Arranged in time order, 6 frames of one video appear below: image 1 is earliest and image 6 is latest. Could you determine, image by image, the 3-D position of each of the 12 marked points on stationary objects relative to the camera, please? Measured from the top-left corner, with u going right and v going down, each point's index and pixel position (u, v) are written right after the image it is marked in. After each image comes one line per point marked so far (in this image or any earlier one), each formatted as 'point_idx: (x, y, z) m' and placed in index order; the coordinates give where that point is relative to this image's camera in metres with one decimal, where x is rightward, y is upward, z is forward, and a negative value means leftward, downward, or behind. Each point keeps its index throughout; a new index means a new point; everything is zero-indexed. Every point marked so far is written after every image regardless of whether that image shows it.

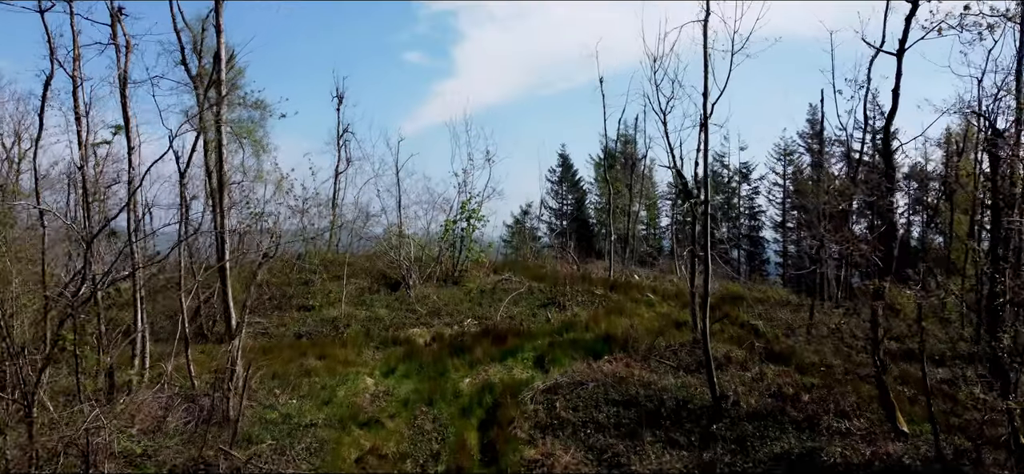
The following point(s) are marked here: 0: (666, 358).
0: (+2.0, -1.5, +7.8) m
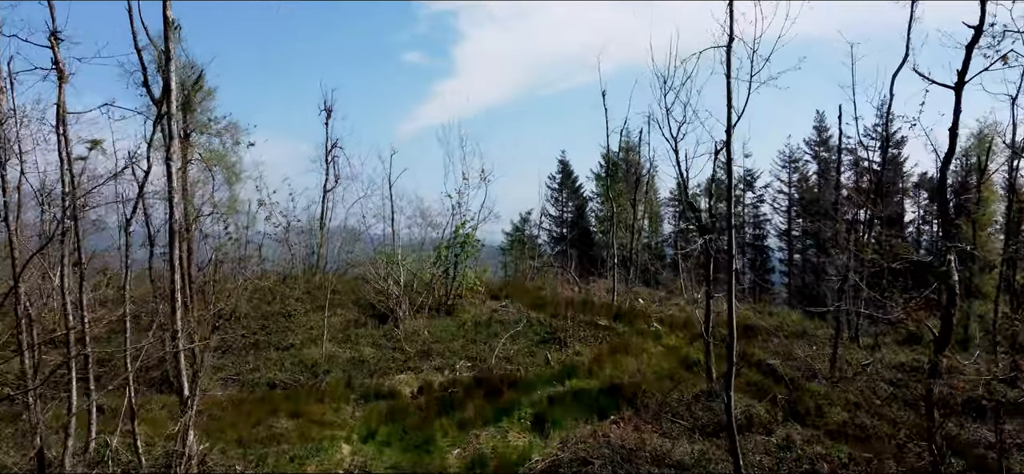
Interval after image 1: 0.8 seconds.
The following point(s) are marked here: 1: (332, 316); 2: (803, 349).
0: (+1.9, -2.0, +7.0) m
1: (-3.3, -1.4, +11.1) m
2: (+5.0, -1.9, +10.5) m
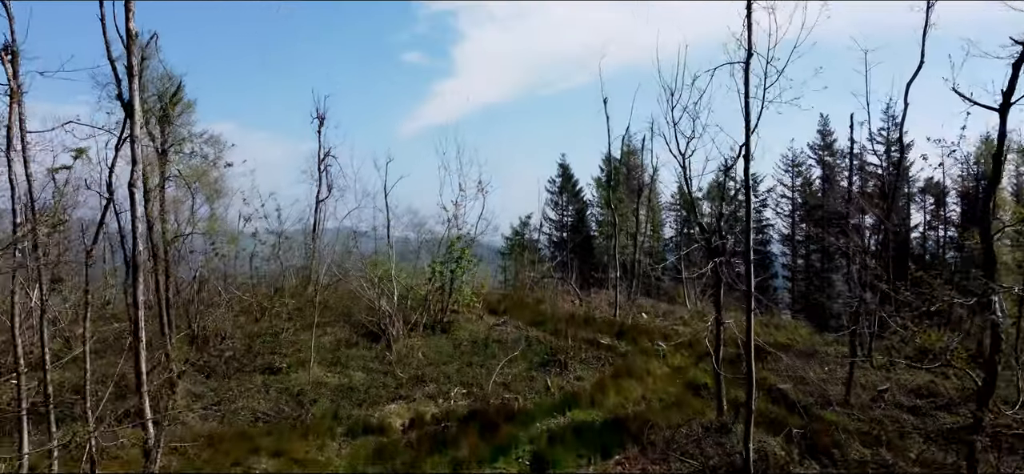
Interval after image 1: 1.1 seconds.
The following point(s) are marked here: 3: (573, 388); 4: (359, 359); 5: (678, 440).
0: (+1.9, -2.3, +6.5) m
1: (-3.3, -1.7, +10.6) m
2: (+4.9, -2.2, +10.0) m
3: (+0.9, -2.1, +8.5) m
4: (-2.4, -1.9, +9.5) m
5: (+1.8, -2.2, +6.8) m
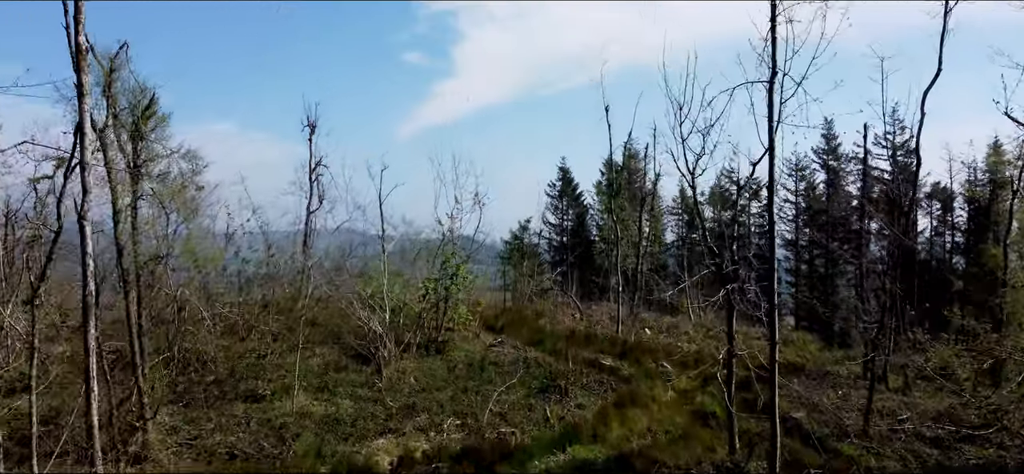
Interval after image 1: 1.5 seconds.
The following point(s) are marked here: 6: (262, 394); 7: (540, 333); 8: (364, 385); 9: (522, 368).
0: (+1.8, -2.6, +6.0) m
1: (-3.4, -2.0, +10.1) m
2: (+4.9, -2.5, +9.5) m
3: (+0.8, -2.4, +8.0) m
4: (-2.4, -2.2, +9.0) m
5: (+1.8, -2.5, +6.3) m
6: (-3.6, -2.2, +8.7) m
7: (+0.5, -1.9, +12.0) m
8: (-2.2, -2.2, +9.0) m
9: (+0.2, -2.1, +9.9) m
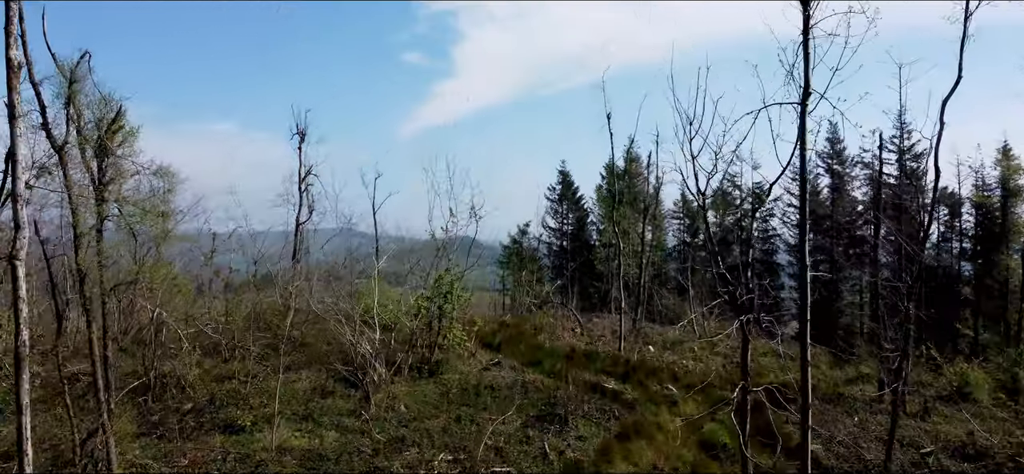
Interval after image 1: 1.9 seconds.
0: (+1.8, -2.9, +5.5) m
1: (-3.4, -2.2, +9.6) m
2: (+4.8, -2.7, +9.0) m
3: (+0.8, -2.6, +7.4) m
4: (-2.5, -2.4, +8.5) m
5: (+1.8, -2.8, +5.8) m
6: (-3.6, -2.5, +8.2) m
7: (+0.5, -2.1, +11.4) m
8: (-2.2, -2.4, +8.5) m
9: (+0.1, -2.4, +9.4) m
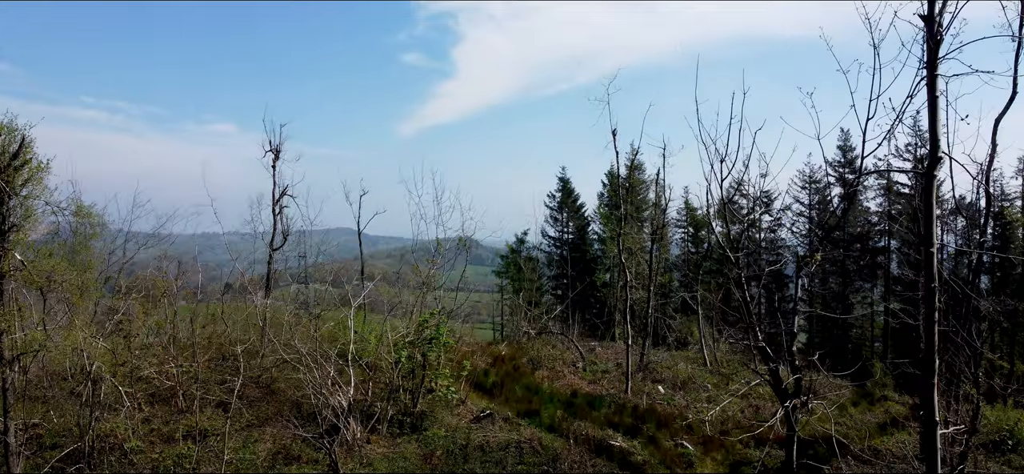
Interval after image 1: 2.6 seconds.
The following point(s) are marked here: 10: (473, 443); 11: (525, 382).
0: (+1.7, -3.4, +4.3) m
1: (-3.5, -2.8, +8.4) m
2: (+4.8, -3.2, +7.8) m
3: (+0.7, -3.1, +6.2) m
4: (-2.6, -3.0, +7.3) m
5: (+1.7, -3.3, +4.5) m
6: (-3.7, -3.0, +7.0) m
7: (+0.4, -2.7, +10.2) m
8: (-2.3, -3.0, +7.3) m
9: (0.0, -2.9, +8.2) m
10: (-0.5, -2.8, +8.5) m
11: (+0.2, -2.6, +11.2) m
